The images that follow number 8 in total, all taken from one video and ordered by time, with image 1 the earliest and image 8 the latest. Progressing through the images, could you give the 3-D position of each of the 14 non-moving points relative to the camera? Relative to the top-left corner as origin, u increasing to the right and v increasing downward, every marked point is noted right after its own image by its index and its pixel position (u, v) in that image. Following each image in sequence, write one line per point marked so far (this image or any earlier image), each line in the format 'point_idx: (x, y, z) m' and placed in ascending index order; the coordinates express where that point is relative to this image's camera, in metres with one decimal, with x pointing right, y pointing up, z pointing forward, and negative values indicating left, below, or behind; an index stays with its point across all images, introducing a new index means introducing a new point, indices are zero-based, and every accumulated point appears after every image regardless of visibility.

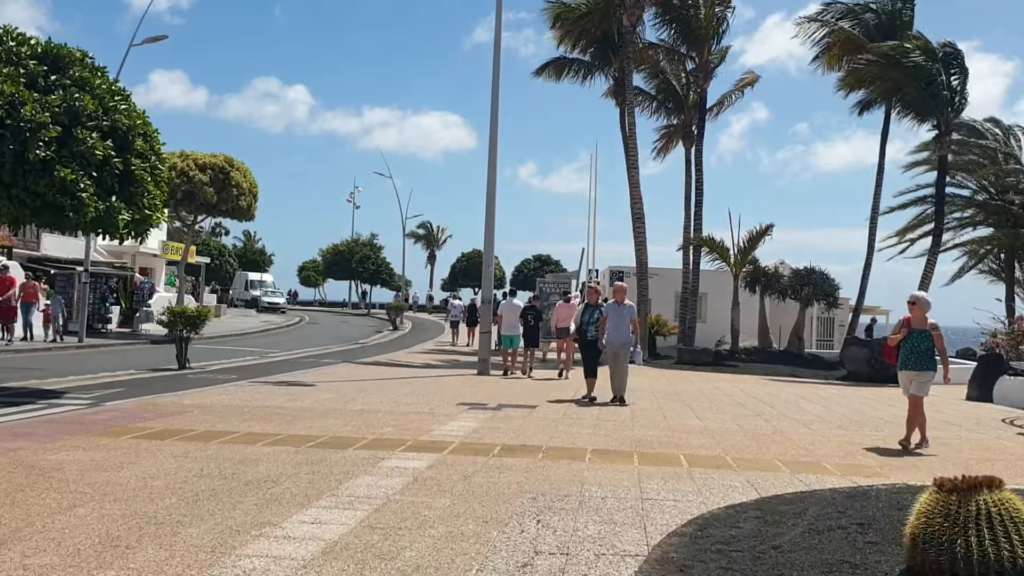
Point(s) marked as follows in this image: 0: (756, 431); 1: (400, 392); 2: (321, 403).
0: (+2.8, -1.7, +9.8) m
1: (-1.7, -1.6, +12.7) m
2: (-2.5, -1.5, +11.3) m
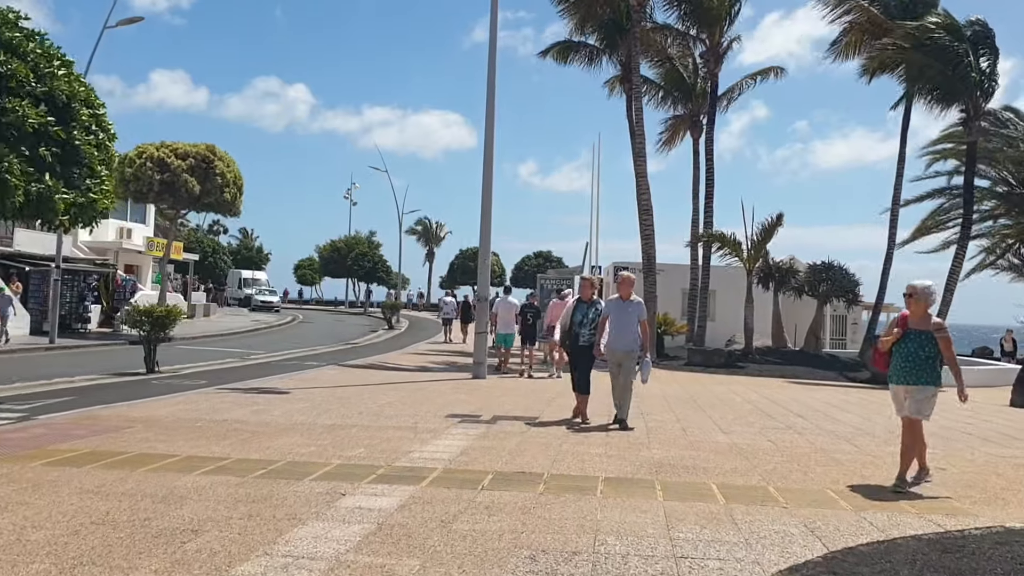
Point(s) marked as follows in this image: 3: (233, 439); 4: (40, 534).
0: (+2.7, -1.6, +8.4) m
1: (-1.7, -1.5, +11.2) m
2: (-2.6, -1.5, +9.9) m
3: (-2.7, -1.4, +8.1) m
4: (-2.6, -1.3, +4.6) m
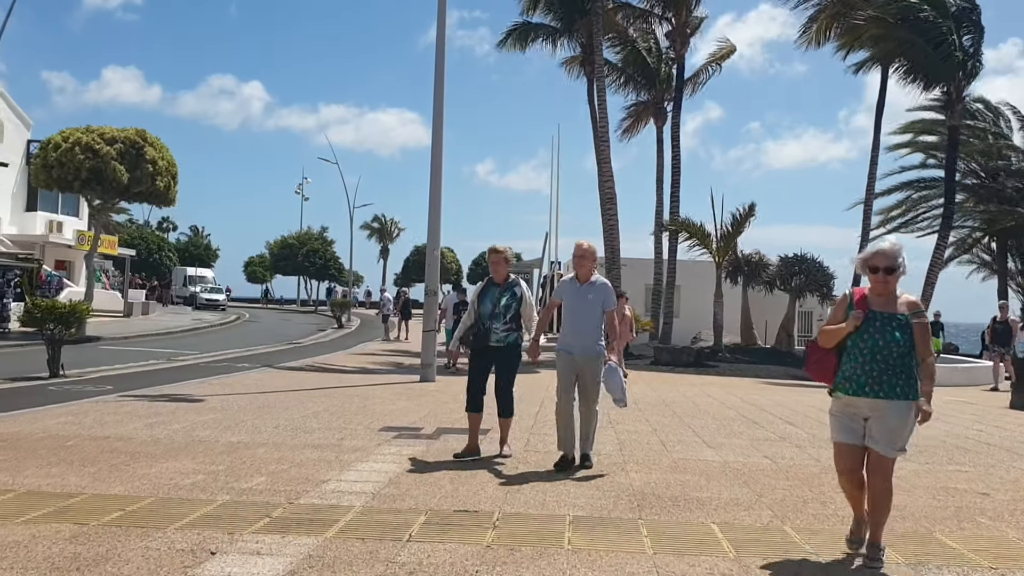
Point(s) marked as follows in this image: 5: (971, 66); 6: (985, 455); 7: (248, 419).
0: (+2.3, -1.5, +6.9) m
1: (-2.3, -1.4, +9.6) m
2: (-3.1, -1.4, +8.1) m
3: (-3.1, -1.3, +6.4) m
4: (-2.8, -1.2, +2.9) m
5: (+10.3, +5.0, +19.3) m
6: (+4.4, -1.5, +7.9) m
7: (-2.8, -1.4, +9.0) m
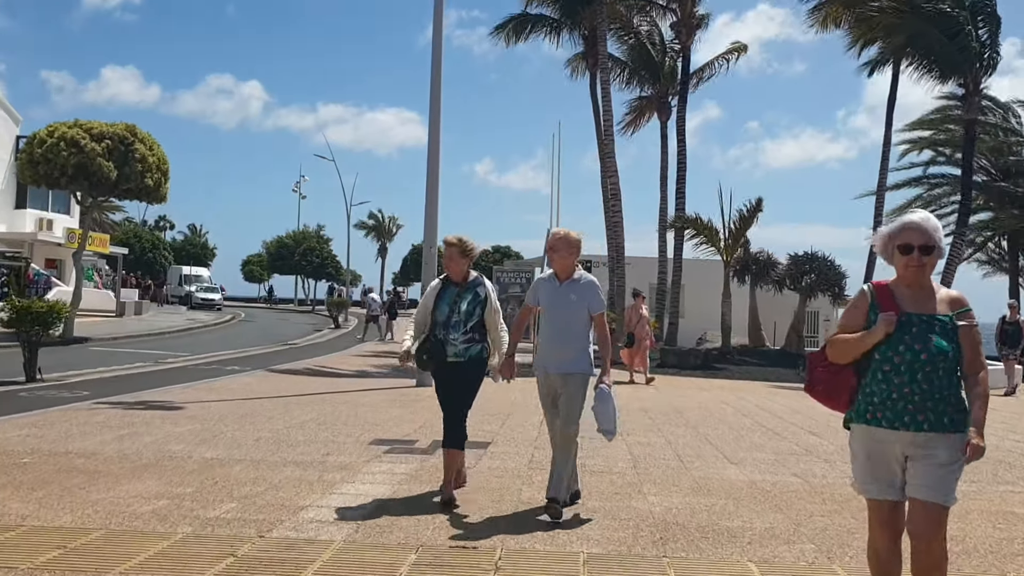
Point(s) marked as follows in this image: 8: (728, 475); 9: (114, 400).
0: (+2.3, -1.5, +6.2) m
1: (-2.3, -1.4, +8.9) m
2: (-3.1, -1.4, +7.4) m
3: (-3.1, -1.3, +5.7) m
4: (-2.8, -1.2, +2.2) m
5: (+10.3, +5.0, +18.6) m
6: (+4.4, -1.5, +7.2) m
7: (-2.8, -1.4, +8.3) m
8: (+1.7, -1.5, +6.6) m
9: (-5.0, -1.4, +10.6) m
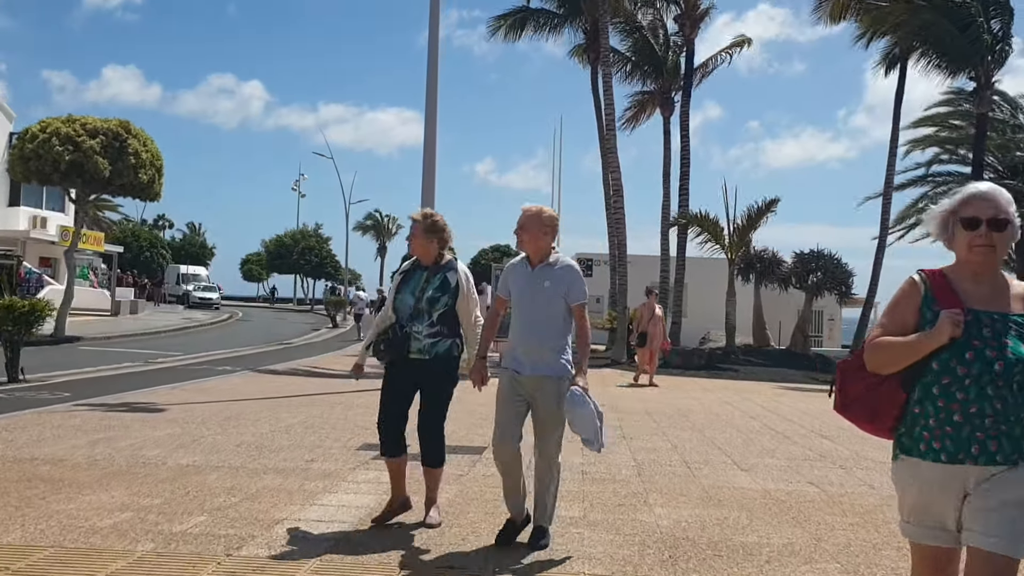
0: (+2.3, -1.4, +5.8) m
1: (-2.3, -1.4, +8.4) m
2: (-3.1, -1.3, +7.0) m
3: (-3.1, -1.3, +5.3) m
4: (-2.8, -1.2, +1.8) m
5: (+10.3, +5.0, +18.1) m
6: (+4.4, -1.5, +6.8) m
7: (-2.8, -1.4, +7.9) m
8: (+1.7, -1.4, +6.2) m
9: (-5.0, -1.4, +10.2) m
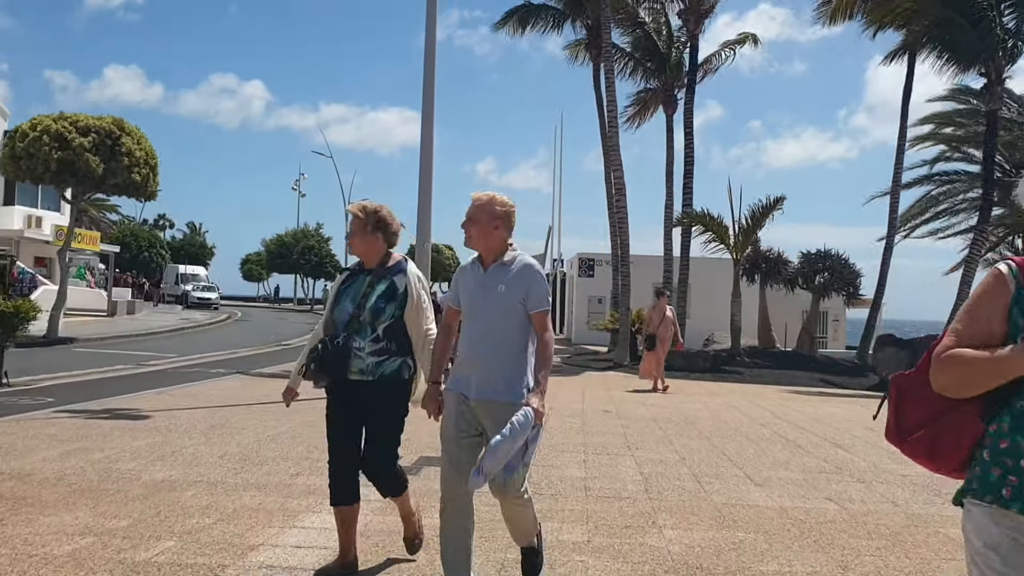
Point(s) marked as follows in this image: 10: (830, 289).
0: (+2.3, -1.5, +5.3) m
1: (-2.3, -1.4, +8.0) m
2: (-3.1, -1.3, +6.6) m
3: (-3.1, -1.3, +4.9) m
4: (-2.8, -1.2, +1.4) m
5: (+10.3, +5.0, +17.7) m
6: (+4.4, -1.5, +6.3) m
7: (-2.8, -1.4, +7.5) m
8: (+1.6, -1.4, +5.8) m
9: (-5.0, -1.4, +9.8) m
10: (+7.3, 0.0, +19.5) m
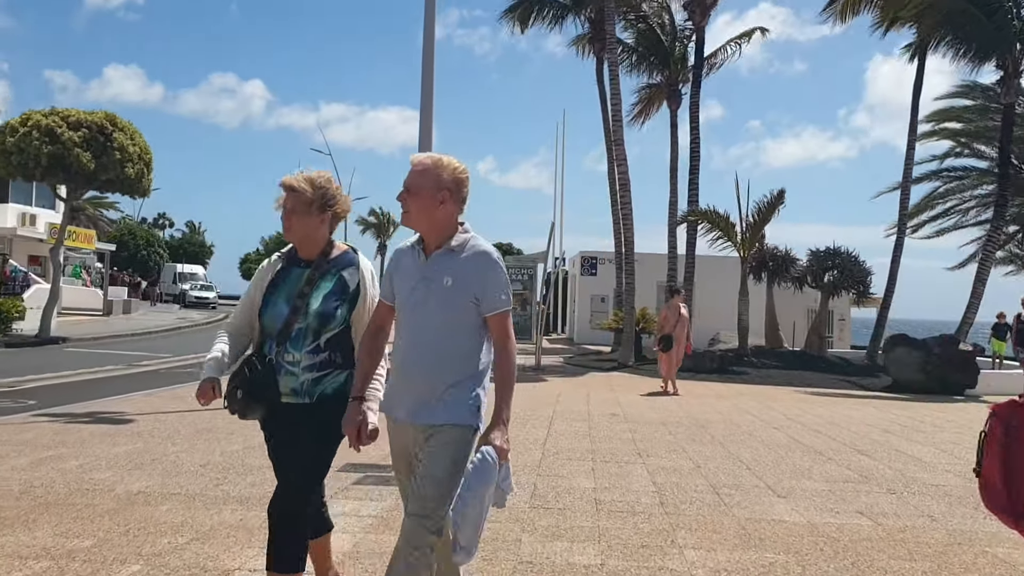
0: (+2.3, -1.4, +4.9) m
1: (-2.3, -1.4, +7.6) m
2: (-3.1, -1.3, +6.1) m
3: (-3.1, -1.3, +4.4) m
4: (-2.8, -1.2, +0.9) m
5: (+10.4, +5.1, +17.2) m
6: (+4.4, -1.5, +5.9) m
7: (-2.8, -1.3, +7.0) m
8: (+1.7, -1.4, +5.3) m
9: (-5.0, -1.3, +9.3) m
10: (+7.3, 0.0, +19.1) m
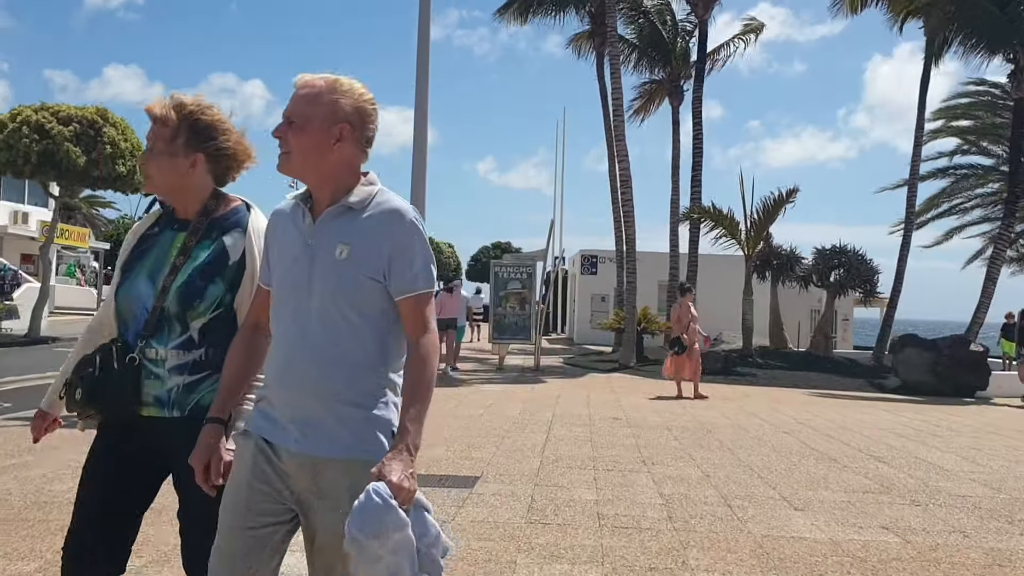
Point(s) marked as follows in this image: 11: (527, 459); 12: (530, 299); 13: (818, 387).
0: (+2.3, -1.4, +4.4) m
1: (-2.3, -1.3, +7.1) m
2: (-3.1, -1.3, +5.7) m
3: (-3.1, -1.3, +4.0) m
4: (-2.8, -1.2, +0.5) m
5: (+10.3, +5.1, +16.8) m
6: (+4.4, -1.5, +5.4) m
7: (-2.8, -1.3, +6.6) m
8: (+1.6, -1.4, +4.9) m
9: (-5.0, -1.3, +8.9) m
10: (+7.3, 0.0, +18.6) m
11: (+0.1, -1.4, +6.9) m
12: (+0.4, -0.2, +17.6) m
13: (+5.6, -1.8, +15.6) m
